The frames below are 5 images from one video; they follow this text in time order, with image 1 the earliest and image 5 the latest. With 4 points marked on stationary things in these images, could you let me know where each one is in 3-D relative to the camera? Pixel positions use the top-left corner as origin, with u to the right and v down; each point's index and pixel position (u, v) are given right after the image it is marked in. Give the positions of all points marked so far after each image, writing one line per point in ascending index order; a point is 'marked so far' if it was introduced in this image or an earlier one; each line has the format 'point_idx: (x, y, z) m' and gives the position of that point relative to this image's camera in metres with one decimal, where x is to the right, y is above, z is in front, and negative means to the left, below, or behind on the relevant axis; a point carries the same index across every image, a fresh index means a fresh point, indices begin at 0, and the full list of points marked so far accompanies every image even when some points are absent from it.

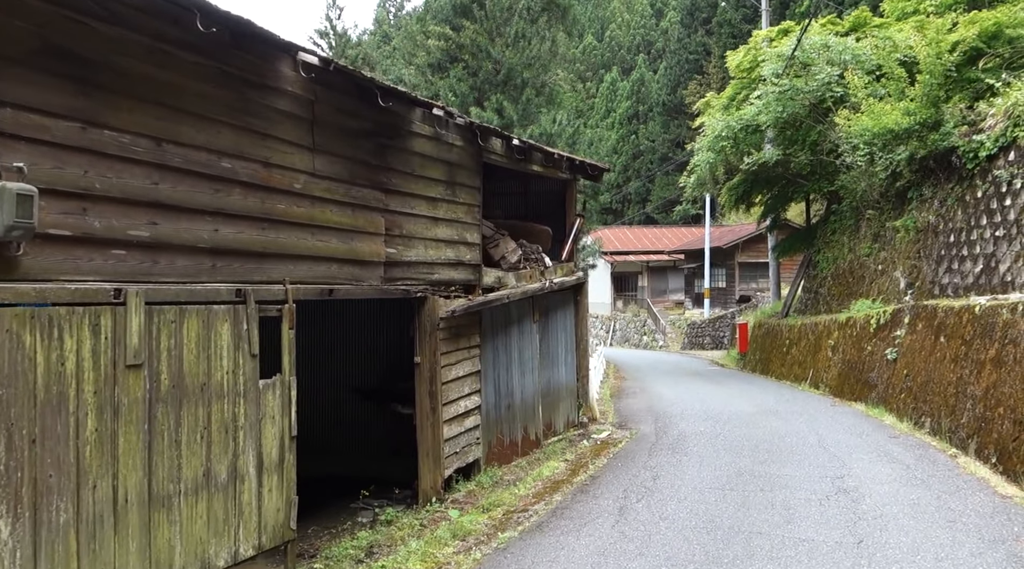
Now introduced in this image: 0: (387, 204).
0: (-1.2, +0.8, +7.8) m
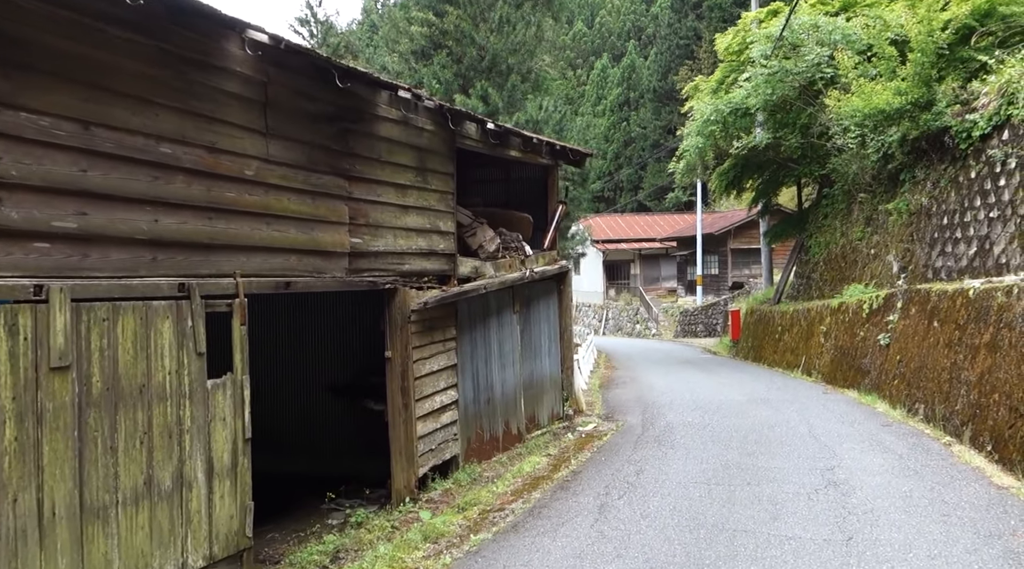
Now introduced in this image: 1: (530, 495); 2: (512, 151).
0: (-1.5, +0.8, +7.4) m
1: (+0.2, -2.2, +8.4) m
2: (0.0, +1.9, +11.6) m
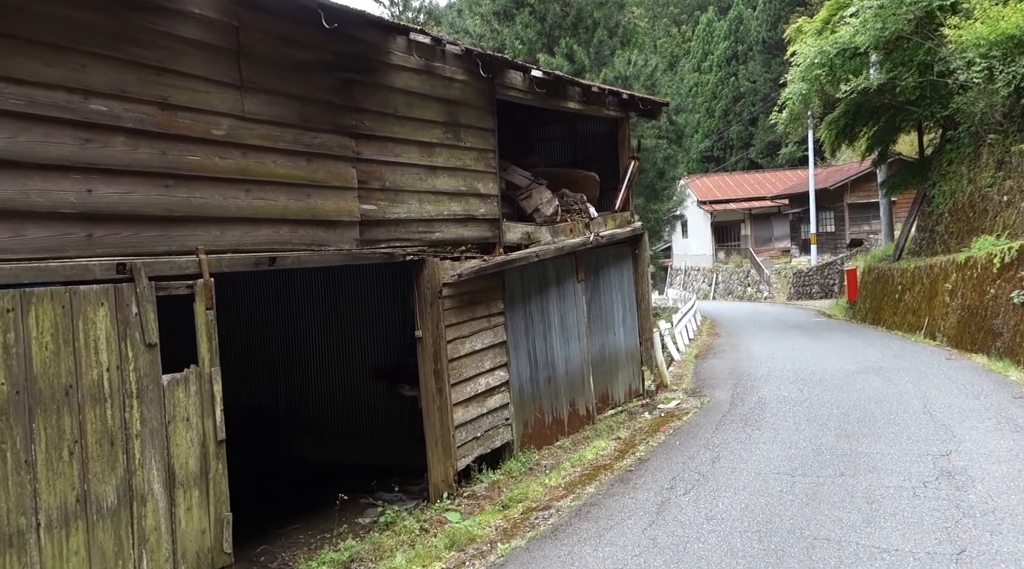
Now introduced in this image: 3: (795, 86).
0: (-1.2, +1.1, +6.5) m
1: (+0.6, -1.8, +7.4) m
2: (+0.8, +2.3, +10.5) m
3: (+6.5, +4.6, +18.7) m
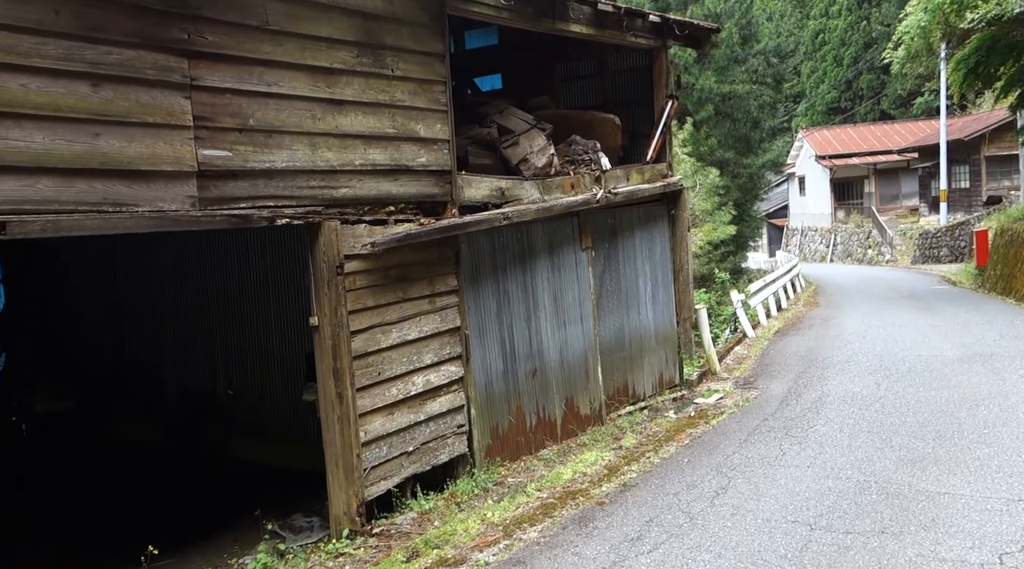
0: (-1.8, +1.2, +4.8) m
1: (+0.1, -1.7, +5.5) m
2: (+0.7, +2.6, +8.3) m
3: (+7.5, +5.2, +15.6) m
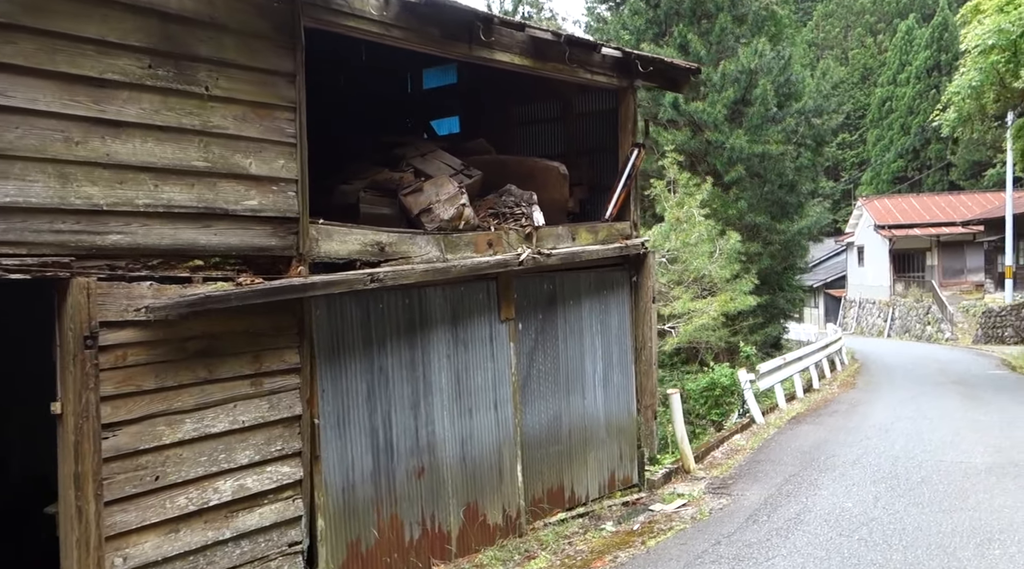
0: (-2.8, +0.9, +3.5) m
1: (-1.0, -2.1, +3.9) m
2: (-0.1, +1.9, +7.0) m
3: (+7.3, +3.8, +14.0) m
